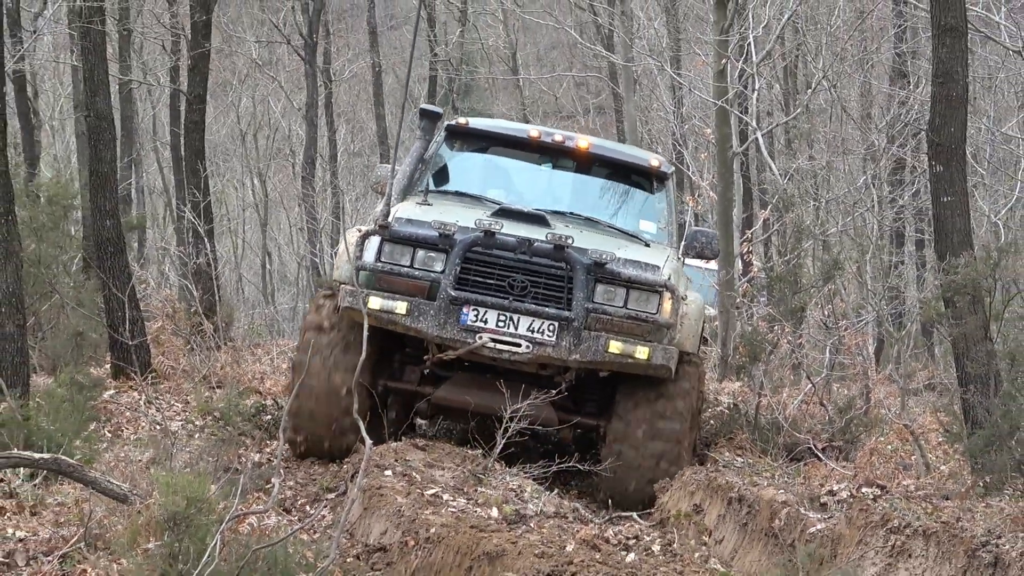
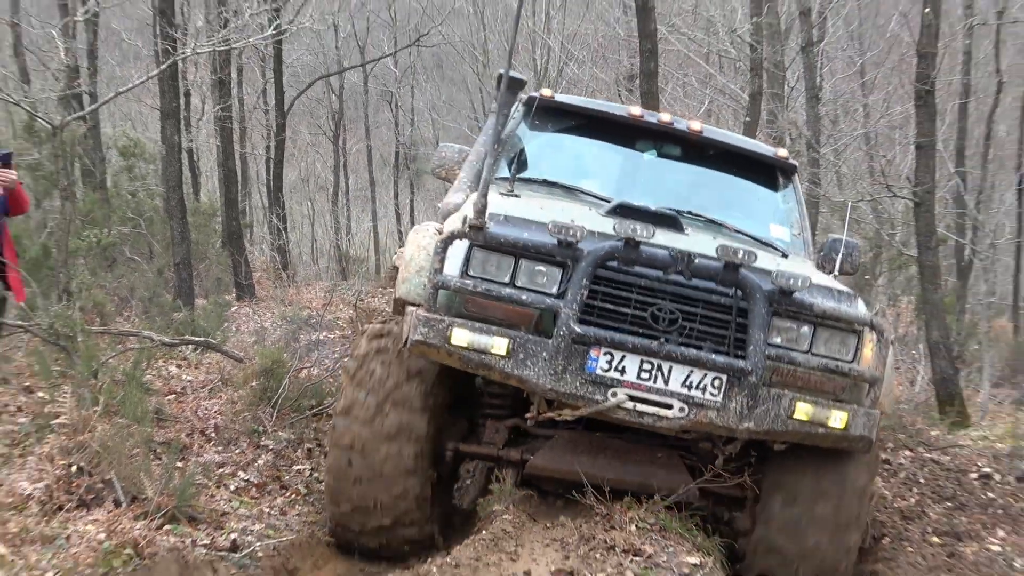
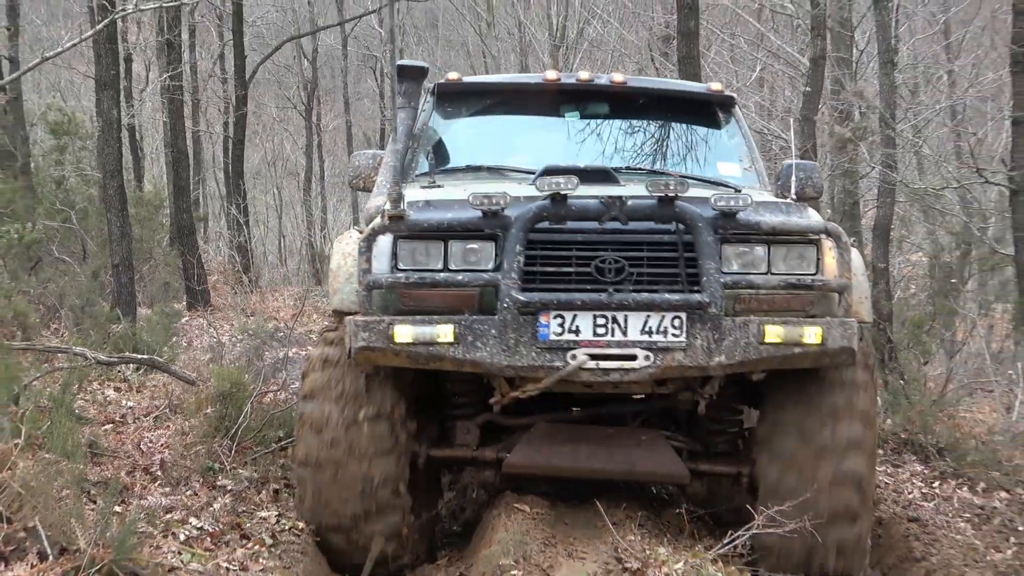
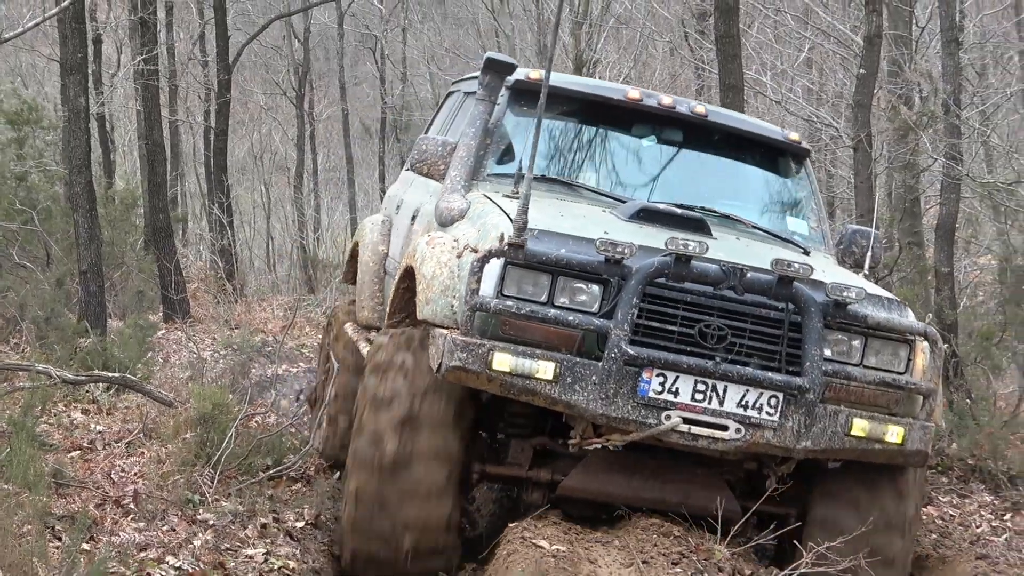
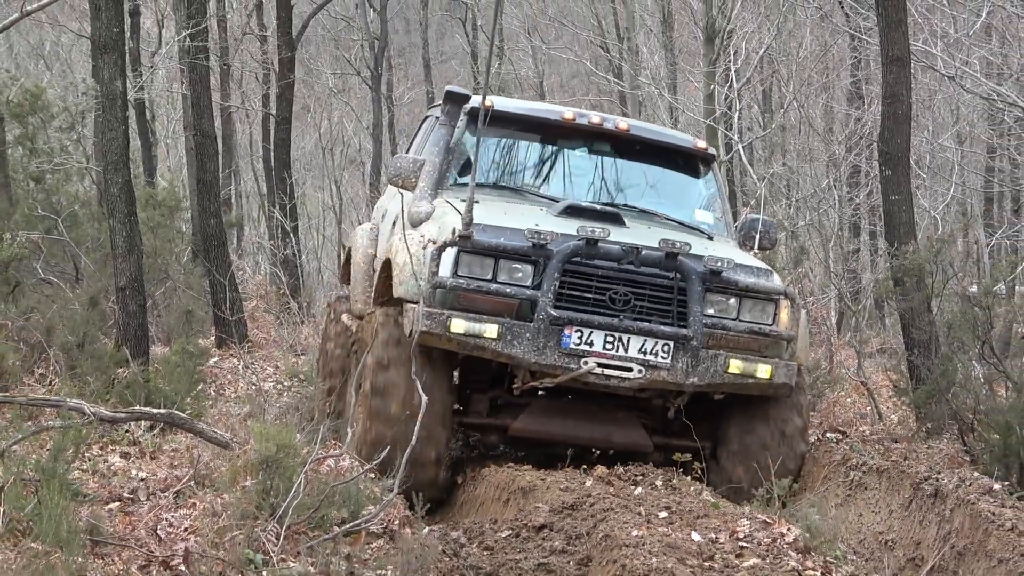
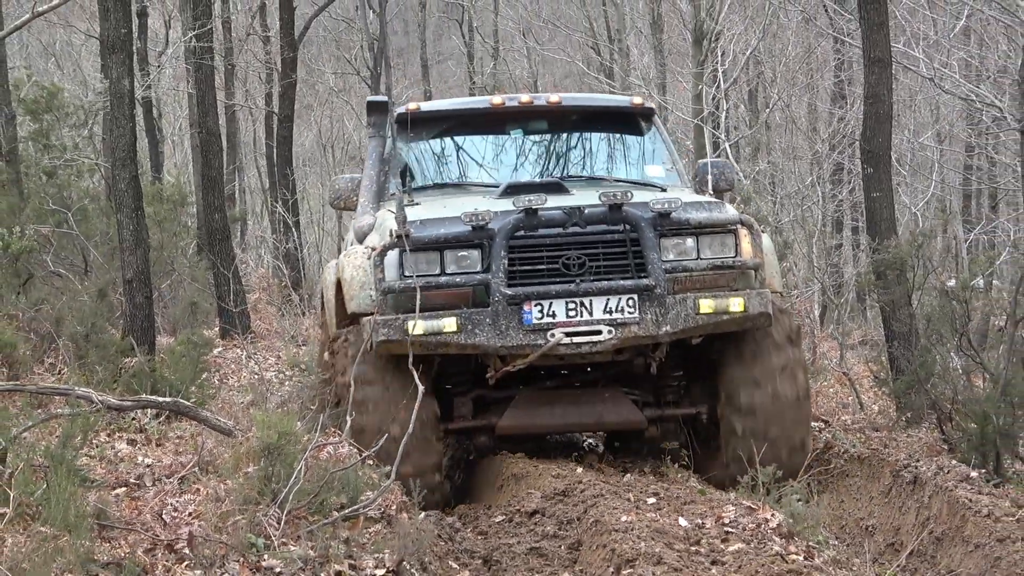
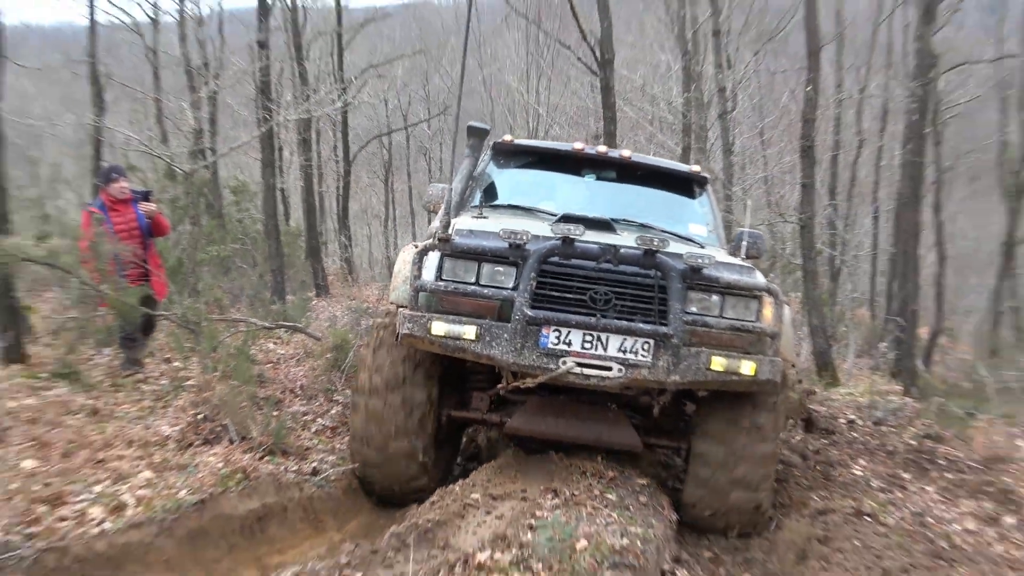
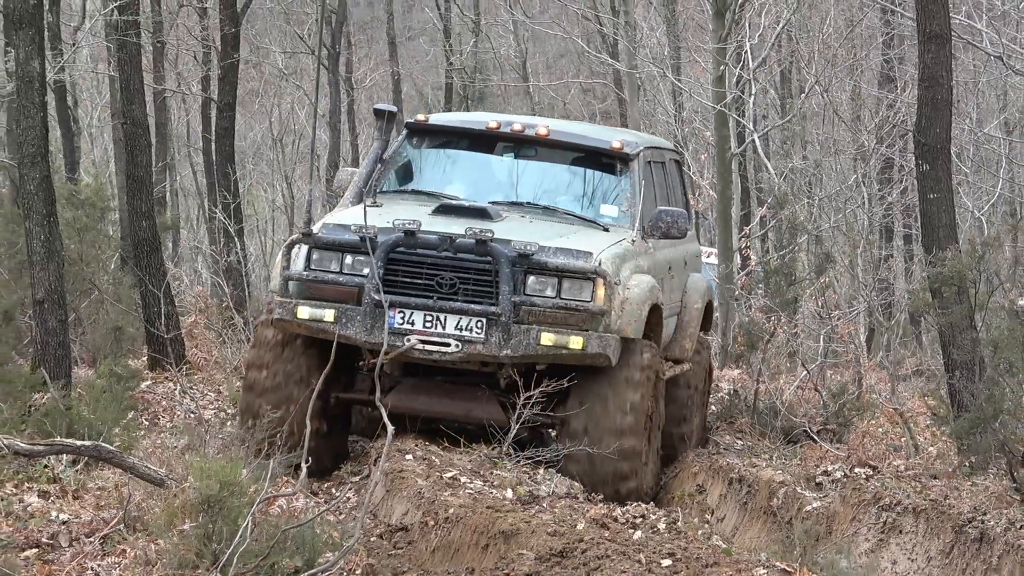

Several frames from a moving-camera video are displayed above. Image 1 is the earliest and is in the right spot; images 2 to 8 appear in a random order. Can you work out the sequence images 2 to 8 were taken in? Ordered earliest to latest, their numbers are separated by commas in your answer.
8, 5, 6, 4, 3, 2, 7
